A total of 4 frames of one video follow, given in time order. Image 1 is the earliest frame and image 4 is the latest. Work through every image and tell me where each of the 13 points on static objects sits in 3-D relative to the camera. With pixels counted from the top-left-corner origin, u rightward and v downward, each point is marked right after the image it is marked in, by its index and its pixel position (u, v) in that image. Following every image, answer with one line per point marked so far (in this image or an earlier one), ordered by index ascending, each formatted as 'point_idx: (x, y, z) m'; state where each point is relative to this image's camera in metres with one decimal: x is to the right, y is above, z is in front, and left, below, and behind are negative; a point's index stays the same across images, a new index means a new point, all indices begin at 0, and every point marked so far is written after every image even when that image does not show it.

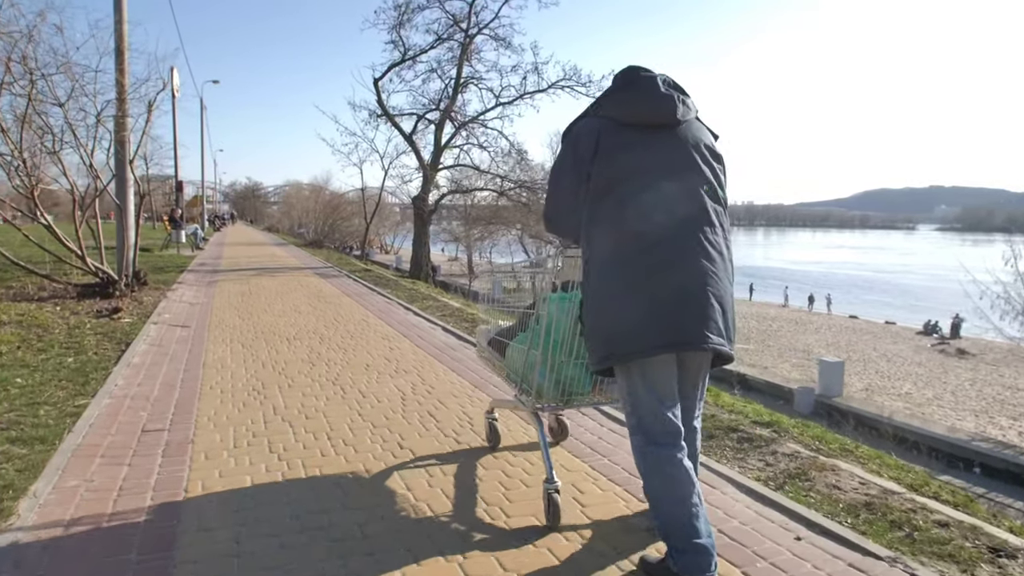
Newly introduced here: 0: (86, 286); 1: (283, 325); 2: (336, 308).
0: (-6.1, 0.0, +9.6) m
1: (-2.7, -0.5, +8.0) m
2: (-2.5, -0.3, +9.6) m
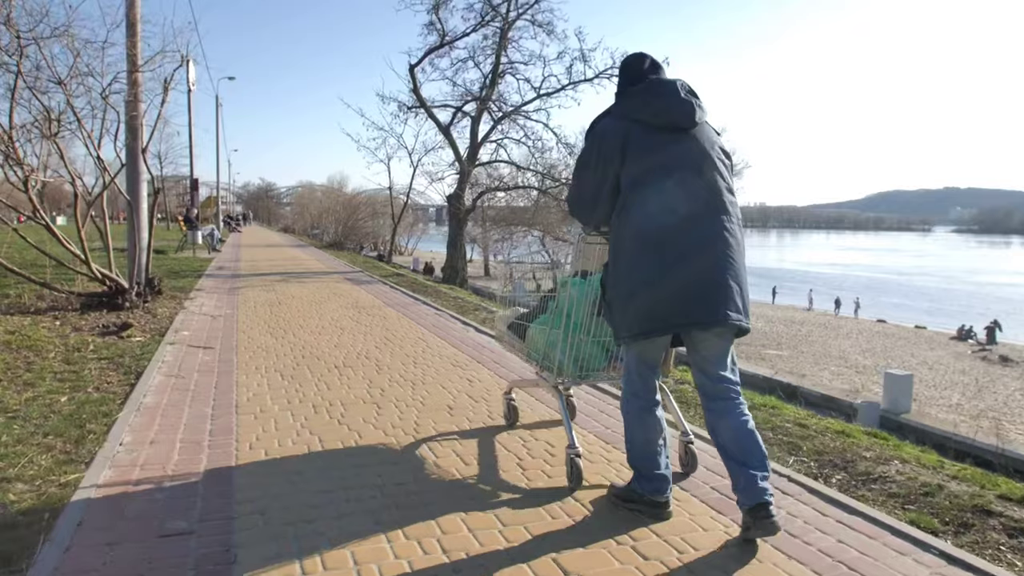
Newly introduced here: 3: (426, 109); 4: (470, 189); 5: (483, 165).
0: (-5.1, -0.1, +8.2) m
1: (-1.8, -0.6, +6.6) m
2: (-1.6, -0.4, +8.1) m
3: (-2.1, +4.4, +16.4) m
4: (-1.1, +2.7, +18.4) m
5: (-0.7, +3.2, +17.7) m
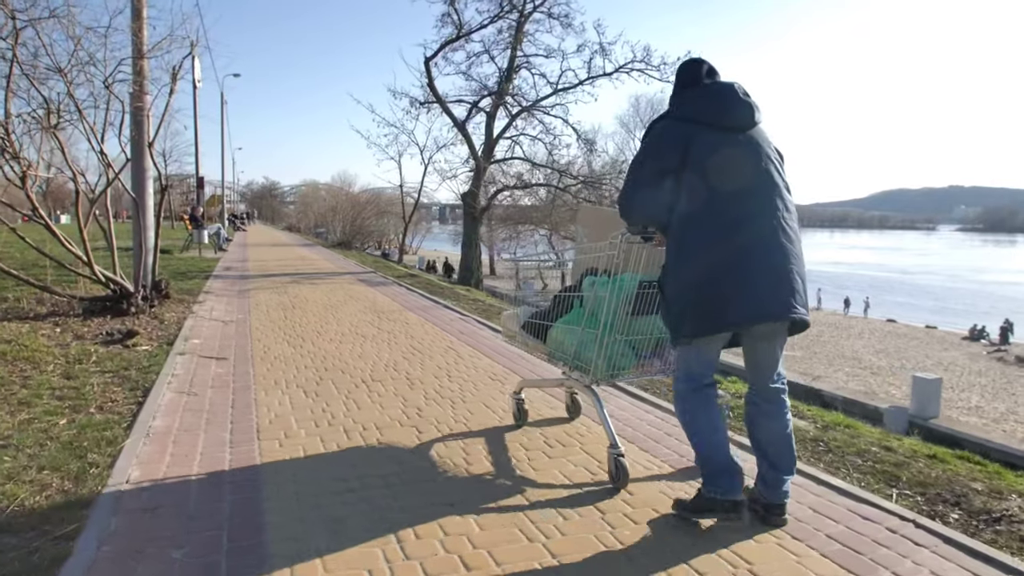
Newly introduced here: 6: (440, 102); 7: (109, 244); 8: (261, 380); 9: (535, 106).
0: (-4.7, -0.1, +7.6) m
1: (-1.4, -0.7, +6.1) m
2: (-1.2, -0.5, +7.6) m
3: (-1.7, +4.3, +15.9) m
4: (-0.7, +2.7, +17.8) m
5: (-0.3, +3.2, +17.2) m
6: (-1.7, +4.4, +15.9) m
7: (-5.4, +0.6, +9.1) m
8: (-2.0, -0.7, +5.3) m
9: (+0.6, +4.7, +17.3) m
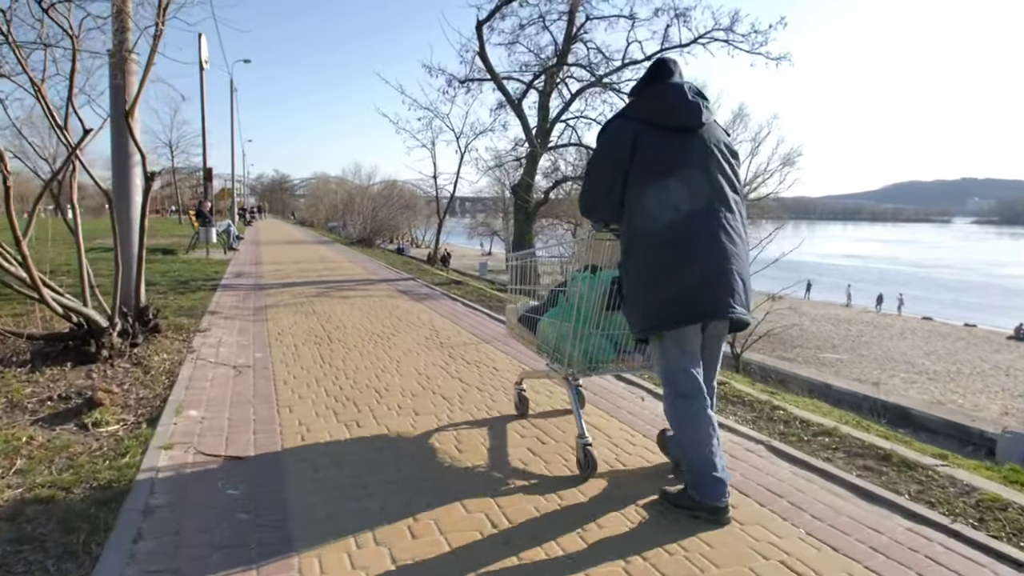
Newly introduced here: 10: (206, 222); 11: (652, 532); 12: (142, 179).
0: (-3.6, -0.4, +5.3) m
1: (-0.3, -0.9, +3.7) m
2: (-0.1, -0.7, +5.2) m
3: (-0.5, +4.2, +13.4) m
4: (+0.5, +2.5, +15.4) m
5: (+0.9, +3.1, +14.7) m
6: (-0.5, +4.2, +13.4) m
7: (-4.3, +0.3, +6.7) m
8: (-0.9, -1.0, +2.9) m
9: (+1.8, +4.5, +14.8) m
10: (-9.0, +2.0, +19.8) m
11: (+0.6, -1.0, +3.0) m
12: (-3.8, +1.1, +7.0) m
